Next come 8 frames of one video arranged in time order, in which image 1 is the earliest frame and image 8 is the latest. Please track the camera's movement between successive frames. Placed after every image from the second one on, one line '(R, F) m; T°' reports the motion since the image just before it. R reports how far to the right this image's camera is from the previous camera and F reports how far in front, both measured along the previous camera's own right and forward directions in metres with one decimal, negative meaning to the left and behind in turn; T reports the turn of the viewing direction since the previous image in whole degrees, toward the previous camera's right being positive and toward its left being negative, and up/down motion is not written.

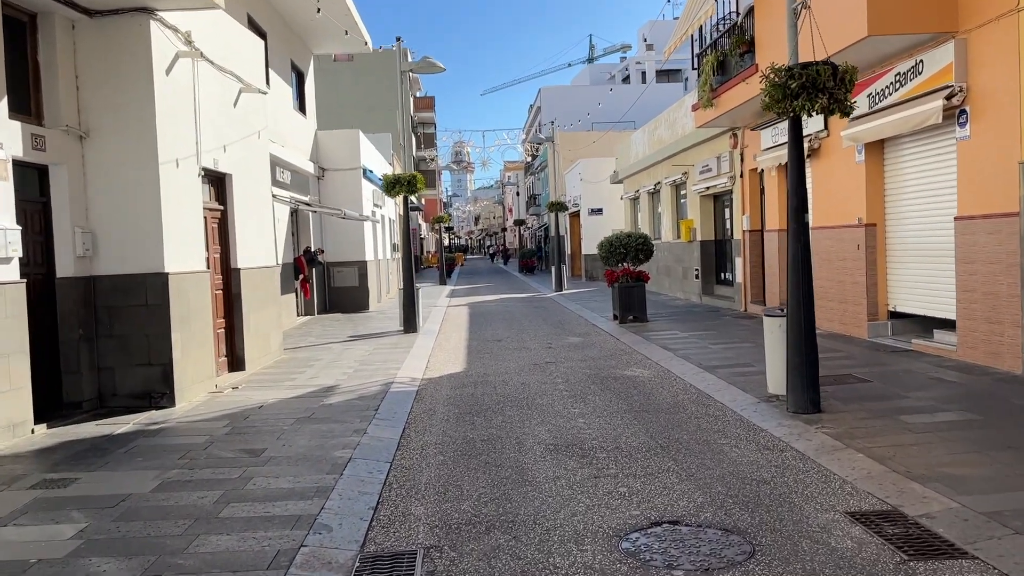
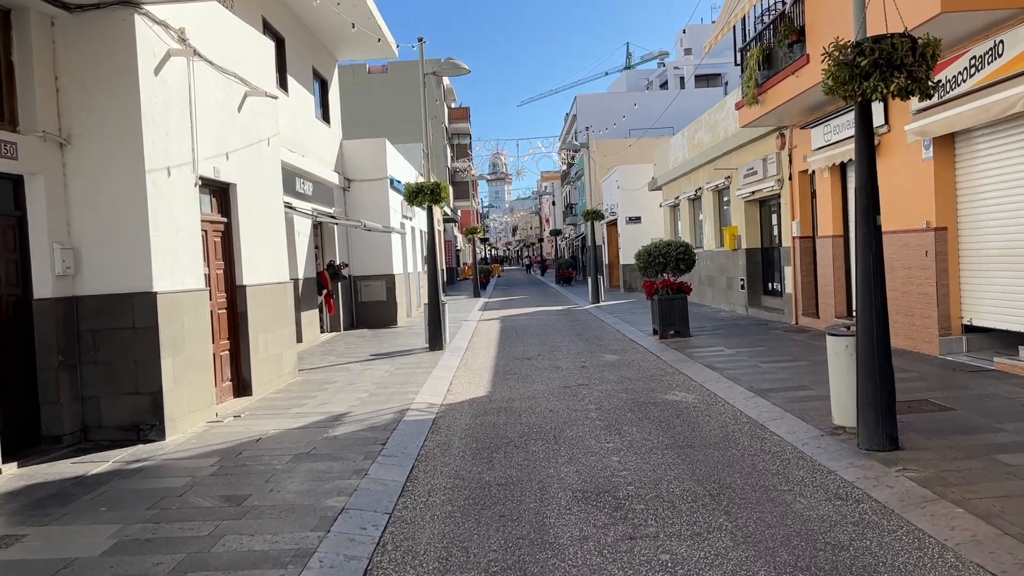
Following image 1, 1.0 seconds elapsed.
(+0.1, +0.8) m; -3°
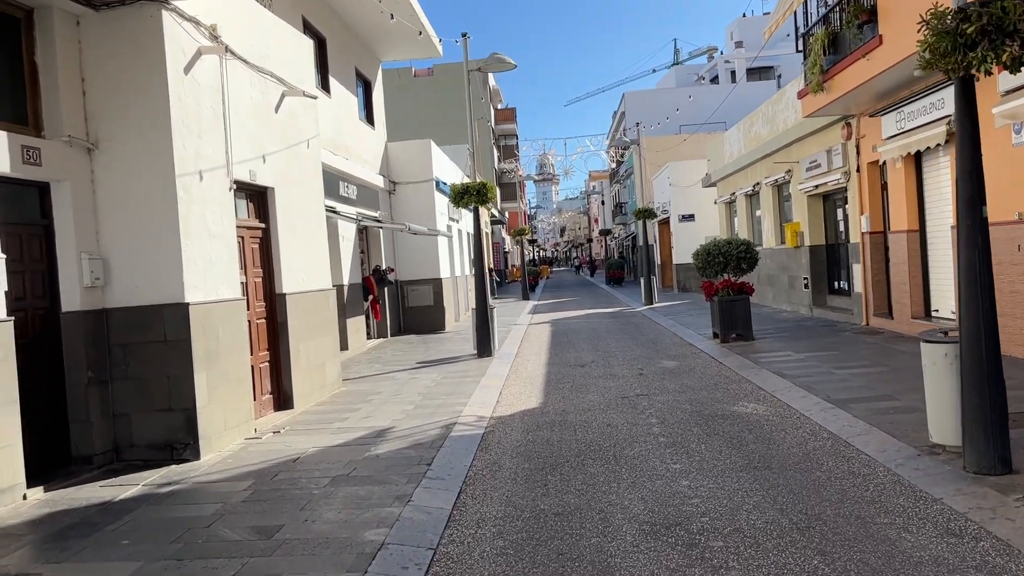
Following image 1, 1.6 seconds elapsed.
(0.0, +0.5) m; -3°
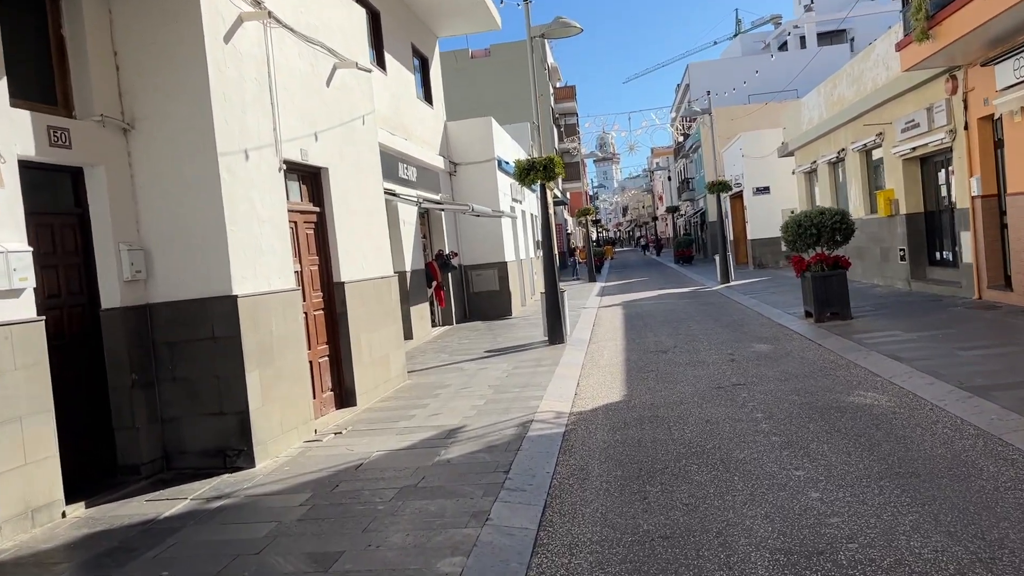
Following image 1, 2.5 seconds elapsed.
(-0.1, +0.7) m; -4°
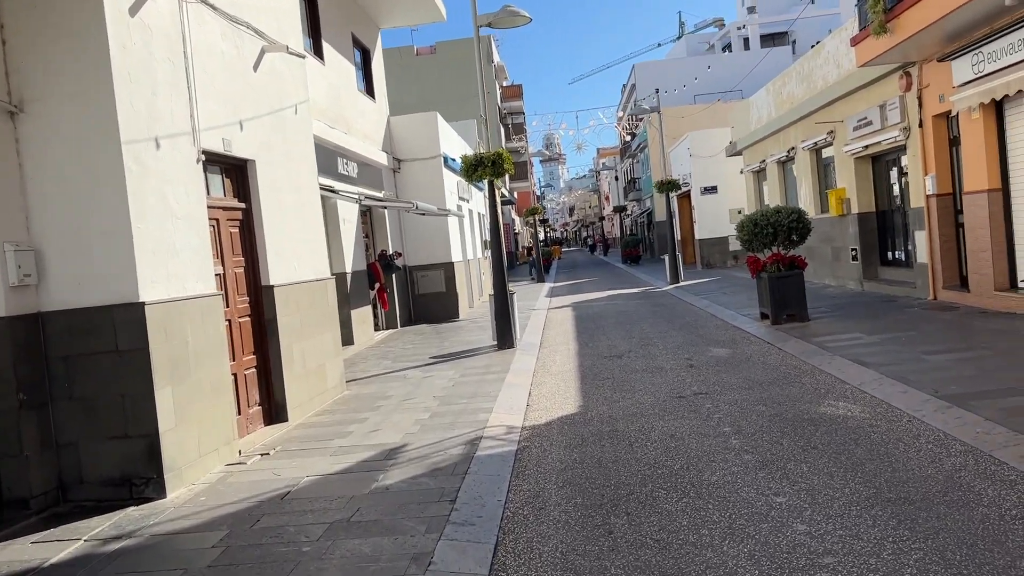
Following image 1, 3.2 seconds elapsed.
(0.0, +0.6) m; +4°
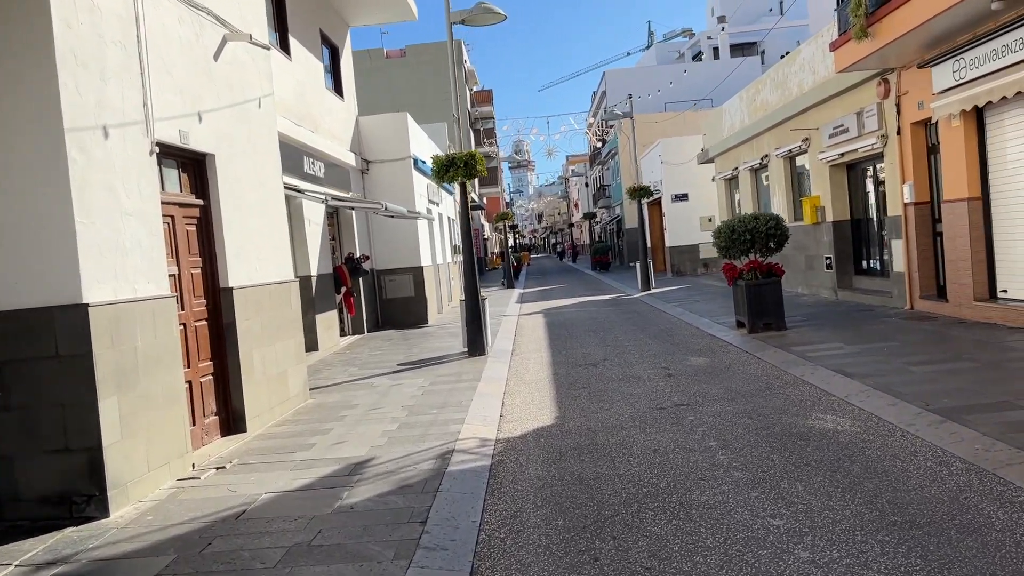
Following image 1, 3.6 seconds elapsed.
(-0.1, +0.3) m; +2°
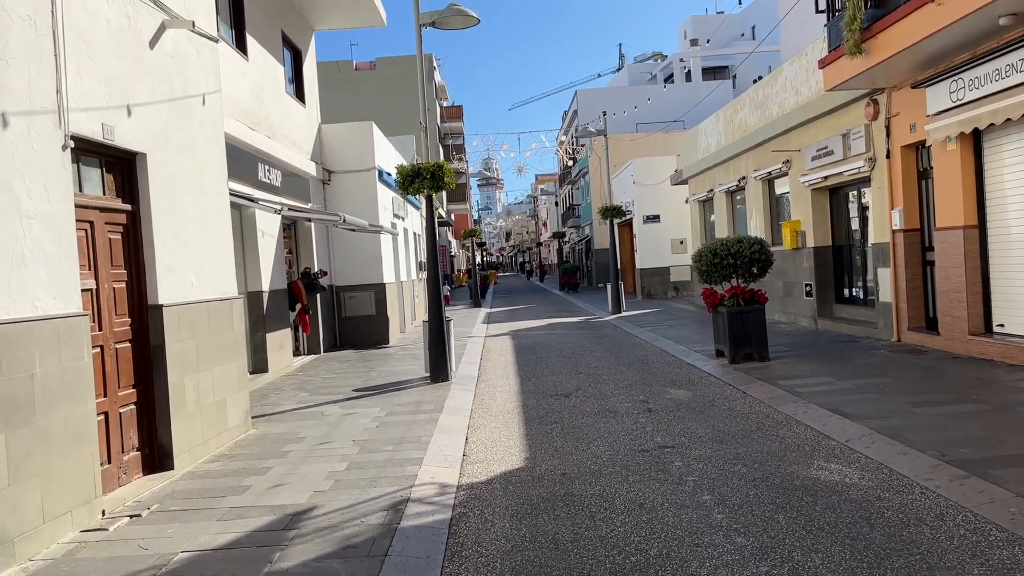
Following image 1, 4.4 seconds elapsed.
(0.0, +0.7) m; +2°
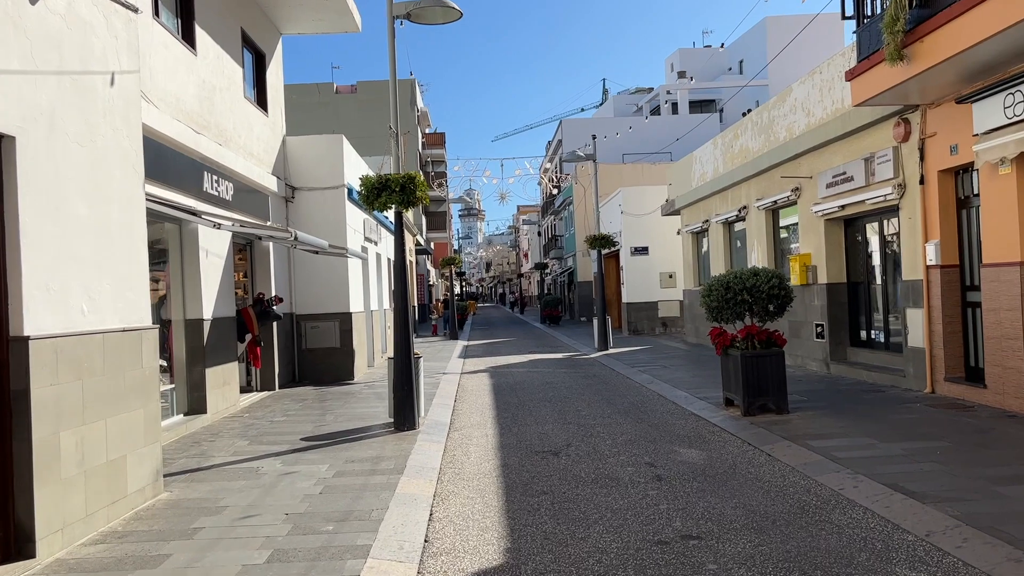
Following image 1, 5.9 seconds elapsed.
(0.0, +1.4) m; +1°
